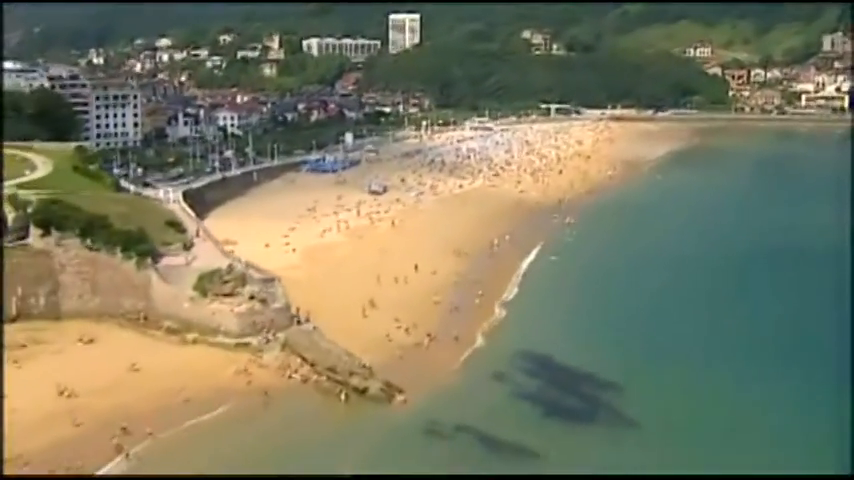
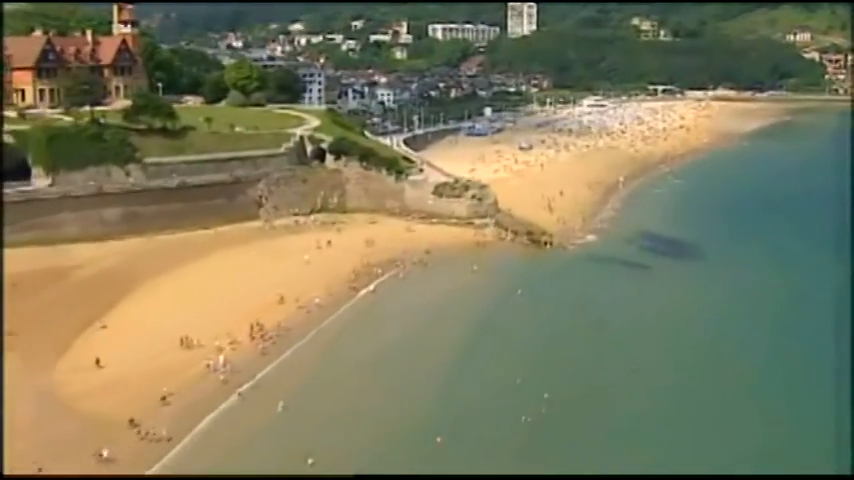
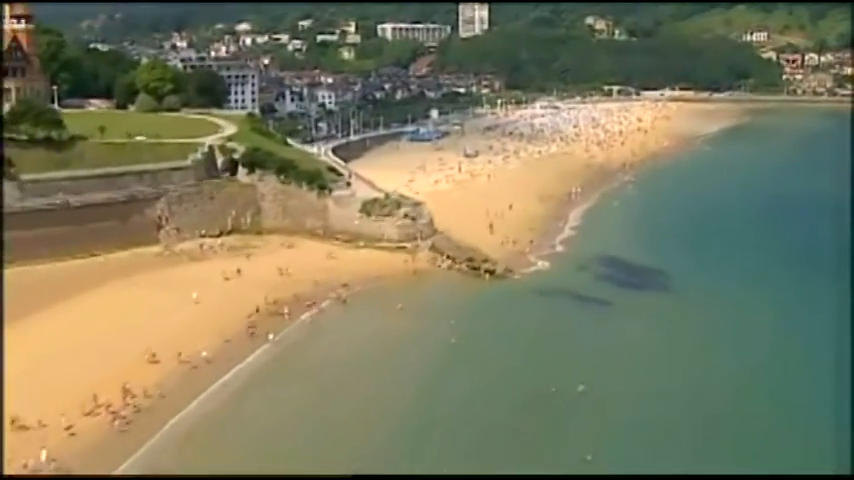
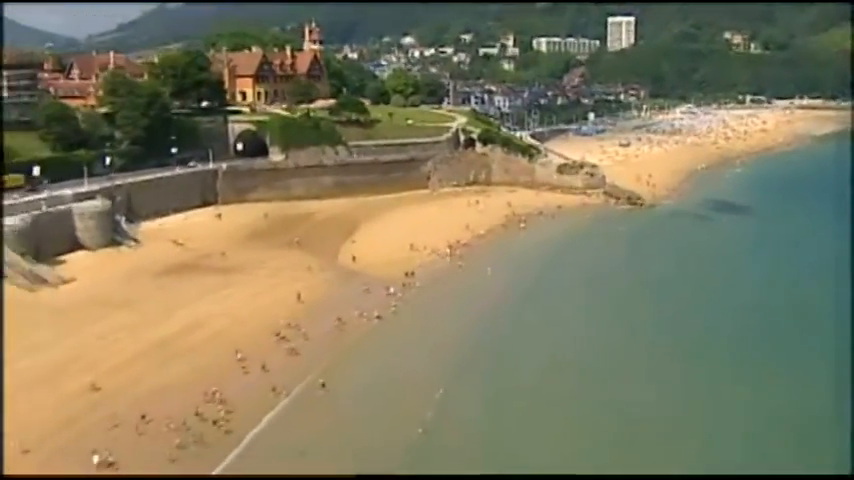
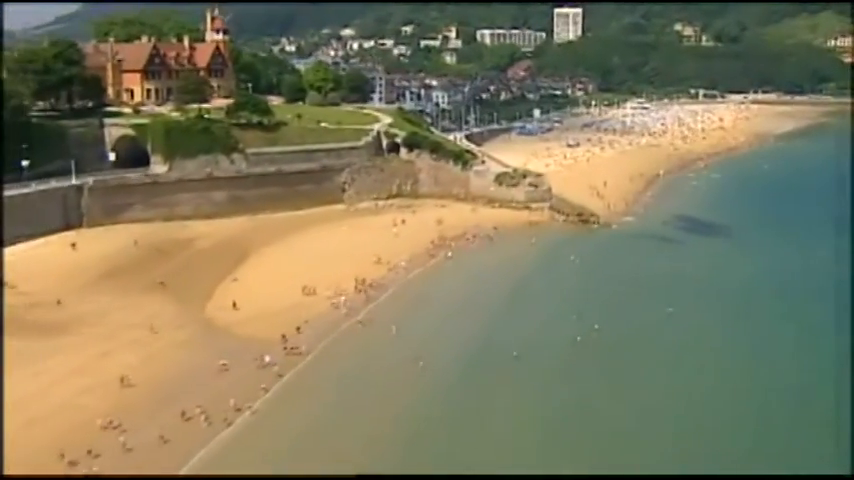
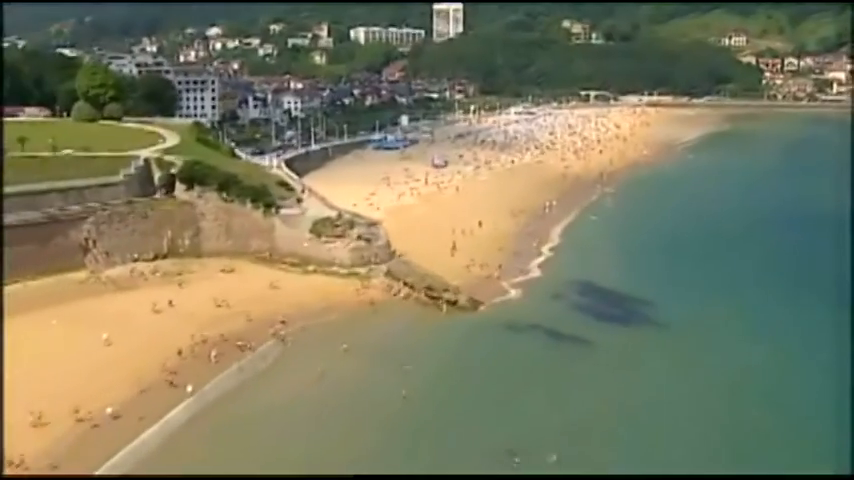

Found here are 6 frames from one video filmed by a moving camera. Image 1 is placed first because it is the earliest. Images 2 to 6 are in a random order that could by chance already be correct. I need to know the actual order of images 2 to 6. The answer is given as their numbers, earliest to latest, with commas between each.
6, 3, 2, 5, 4
